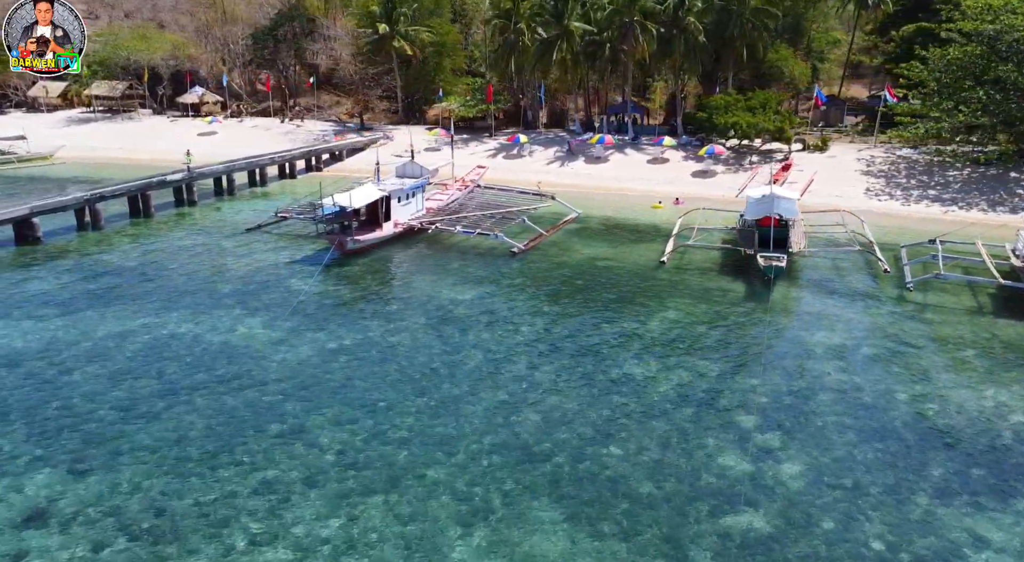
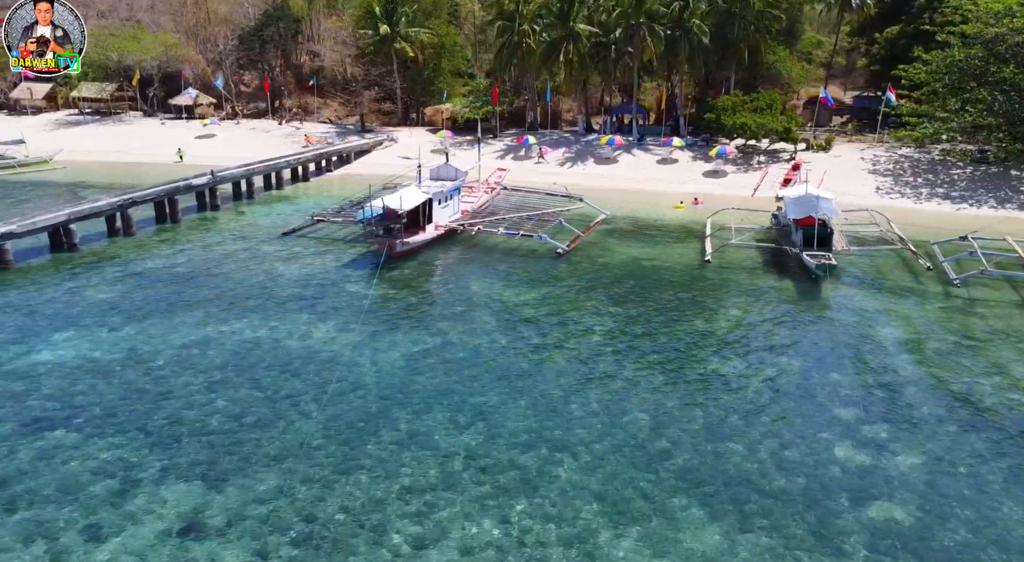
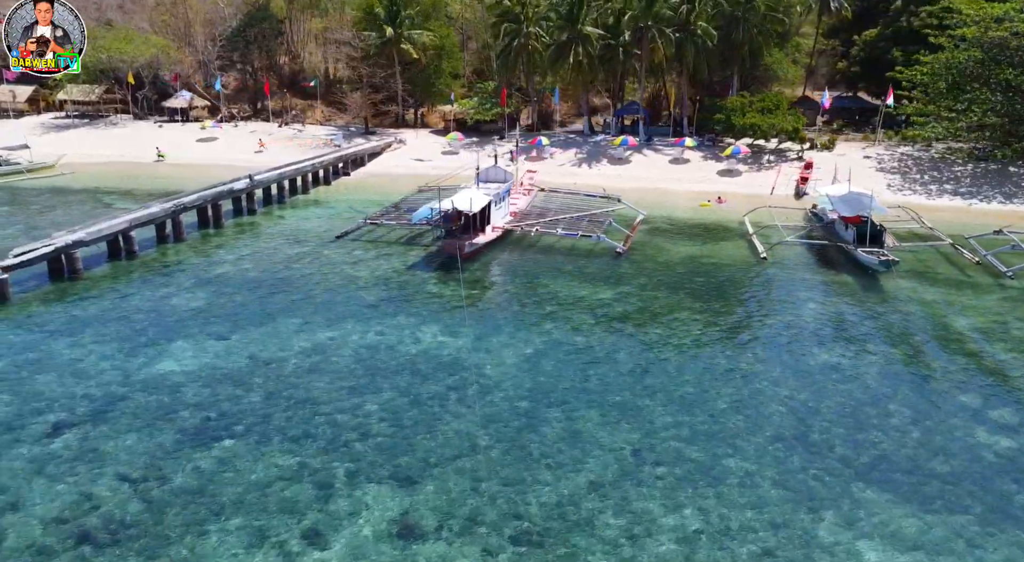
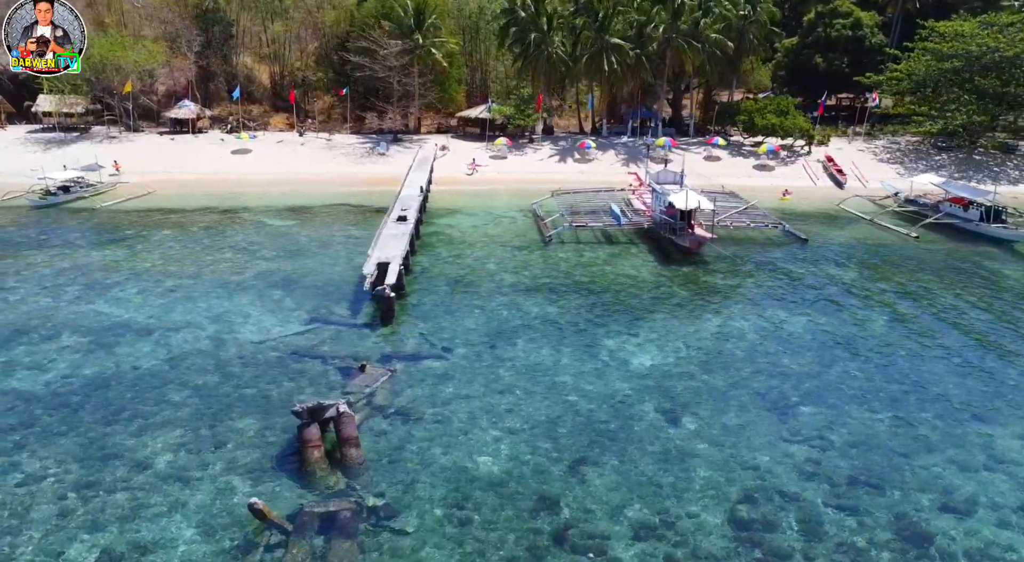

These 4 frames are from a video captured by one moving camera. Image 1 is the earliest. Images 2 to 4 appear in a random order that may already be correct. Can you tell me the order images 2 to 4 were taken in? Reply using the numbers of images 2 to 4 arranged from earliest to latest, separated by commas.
2, 3, 4
